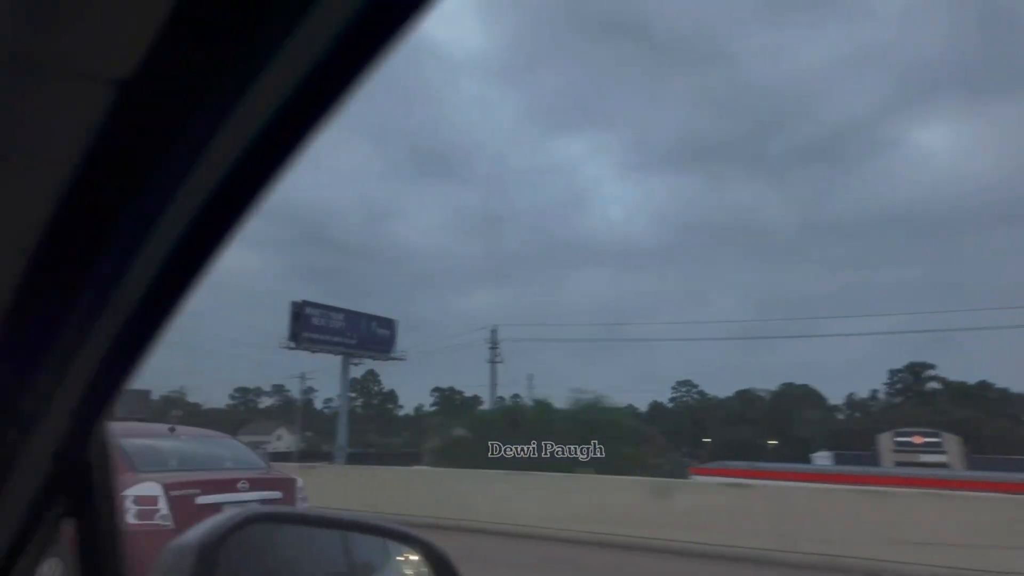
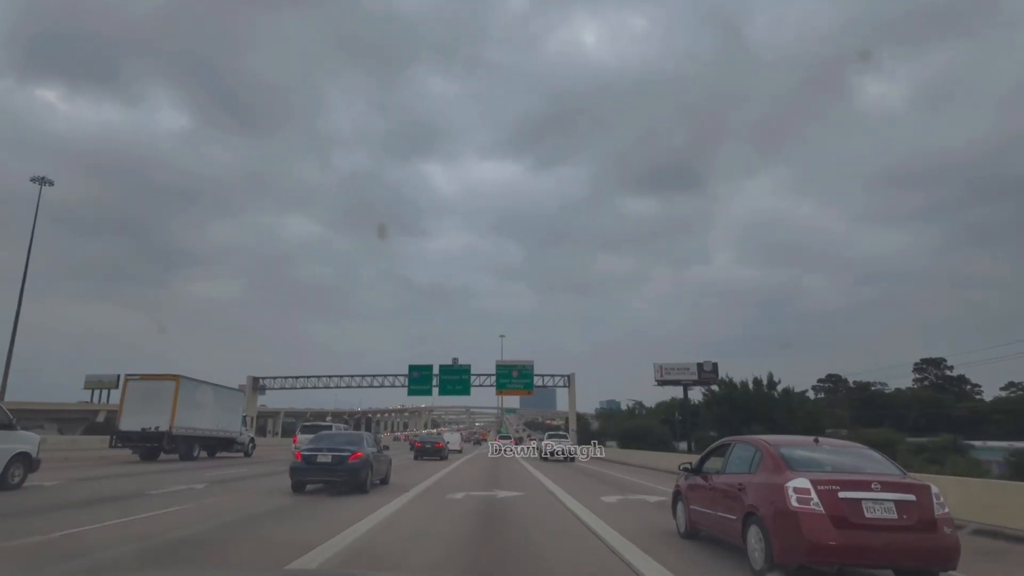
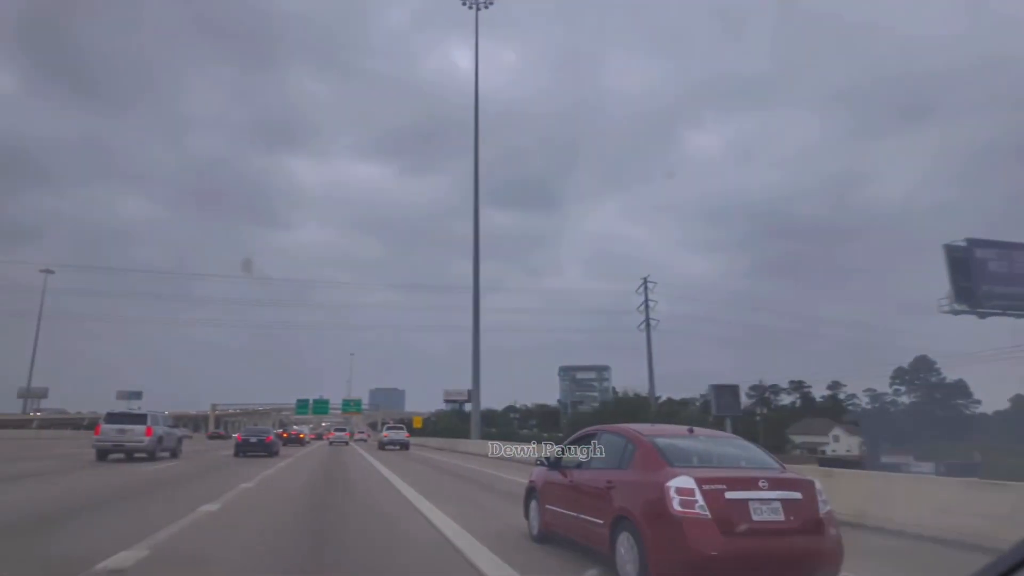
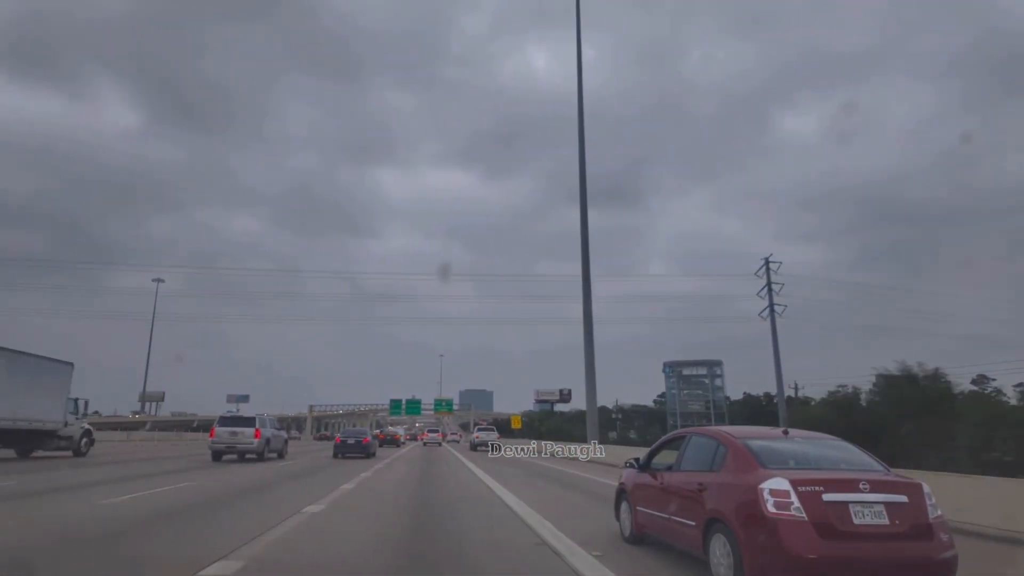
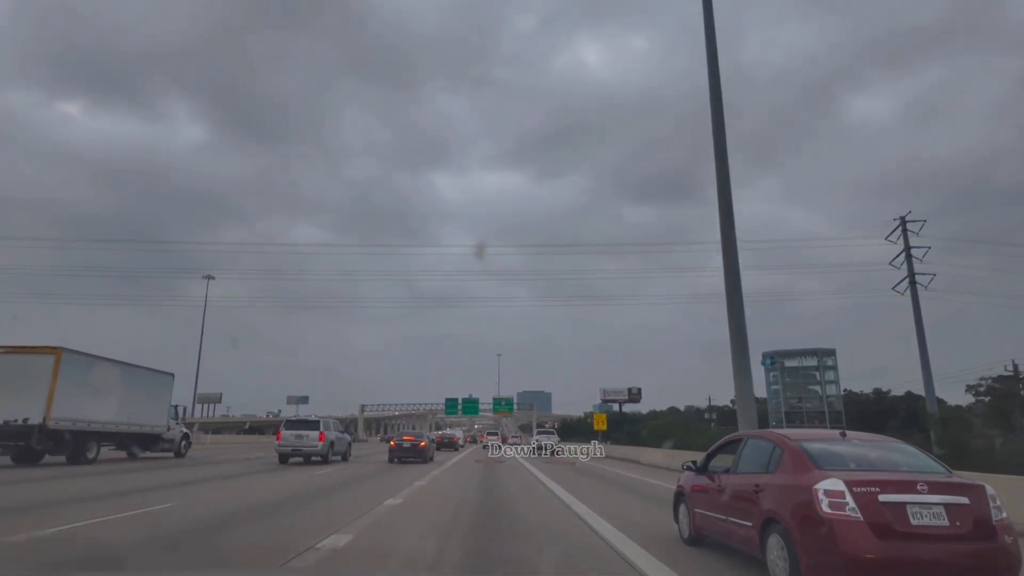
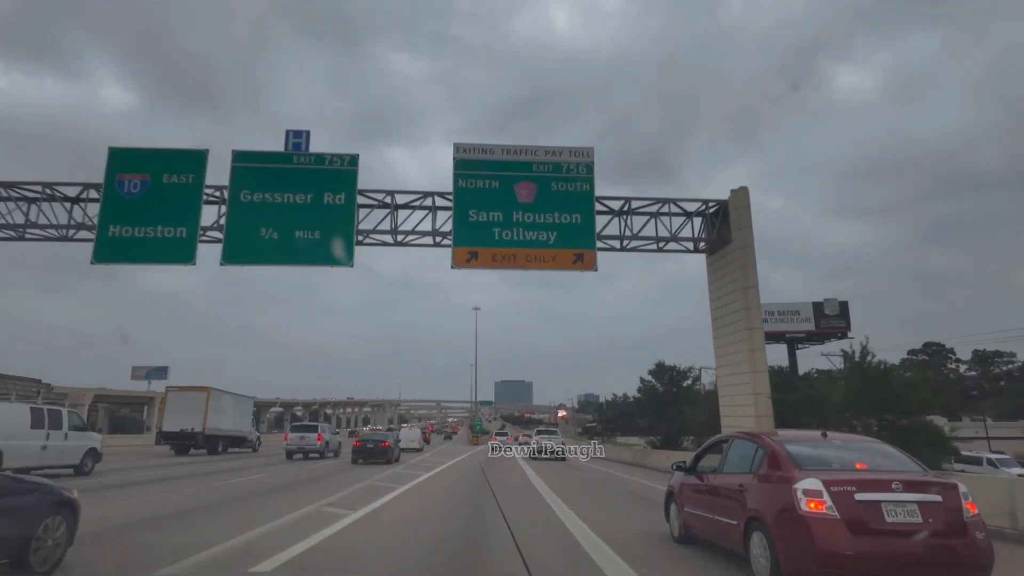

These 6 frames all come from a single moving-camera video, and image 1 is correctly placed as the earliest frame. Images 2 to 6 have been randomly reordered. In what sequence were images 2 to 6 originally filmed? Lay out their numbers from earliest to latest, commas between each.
3, 4, 5, 2, 6
